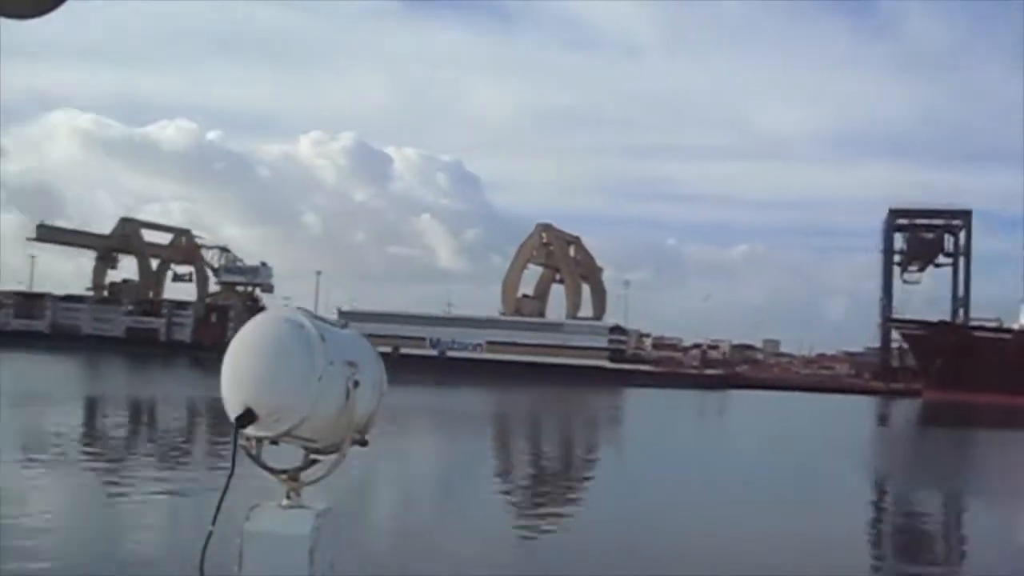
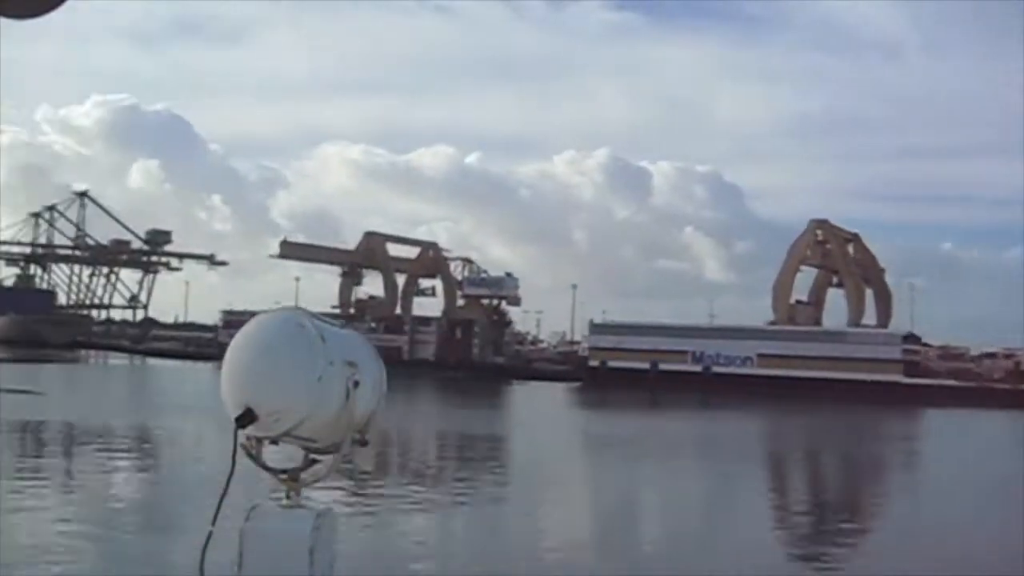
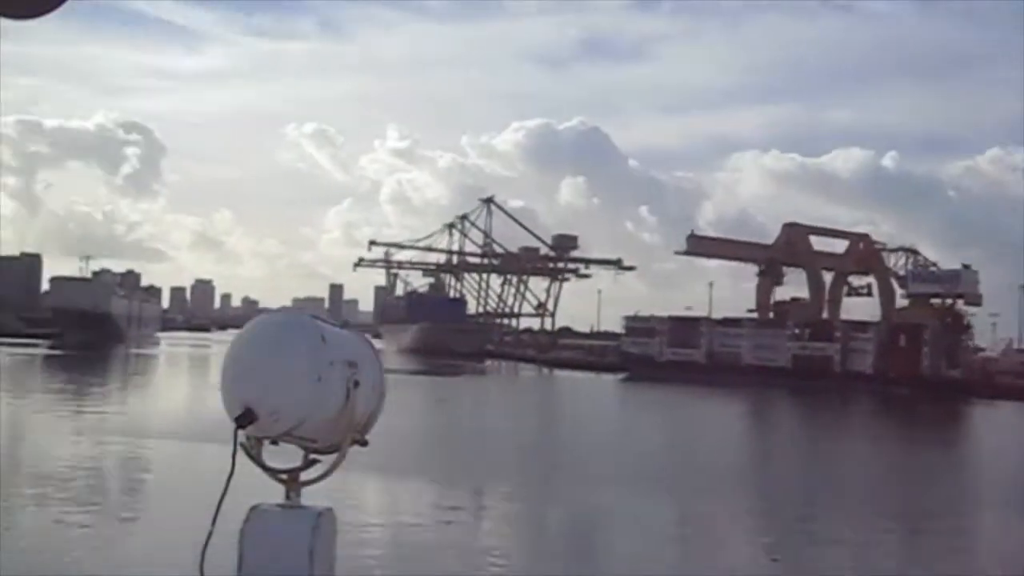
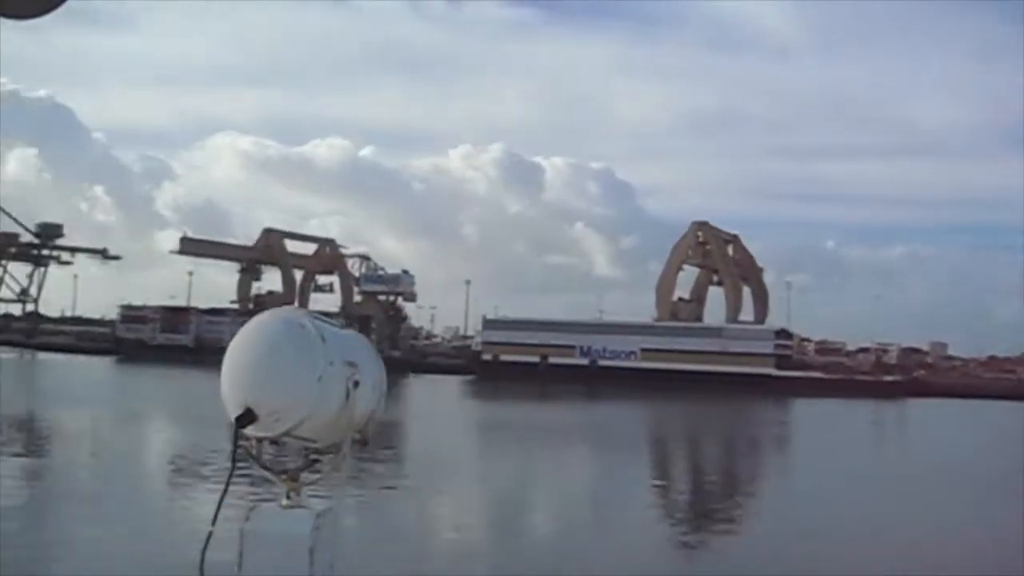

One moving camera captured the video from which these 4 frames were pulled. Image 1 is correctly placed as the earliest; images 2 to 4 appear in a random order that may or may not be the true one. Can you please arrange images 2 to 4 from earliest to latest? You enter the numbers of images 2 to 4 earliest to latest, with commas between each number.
4, 2, 3
